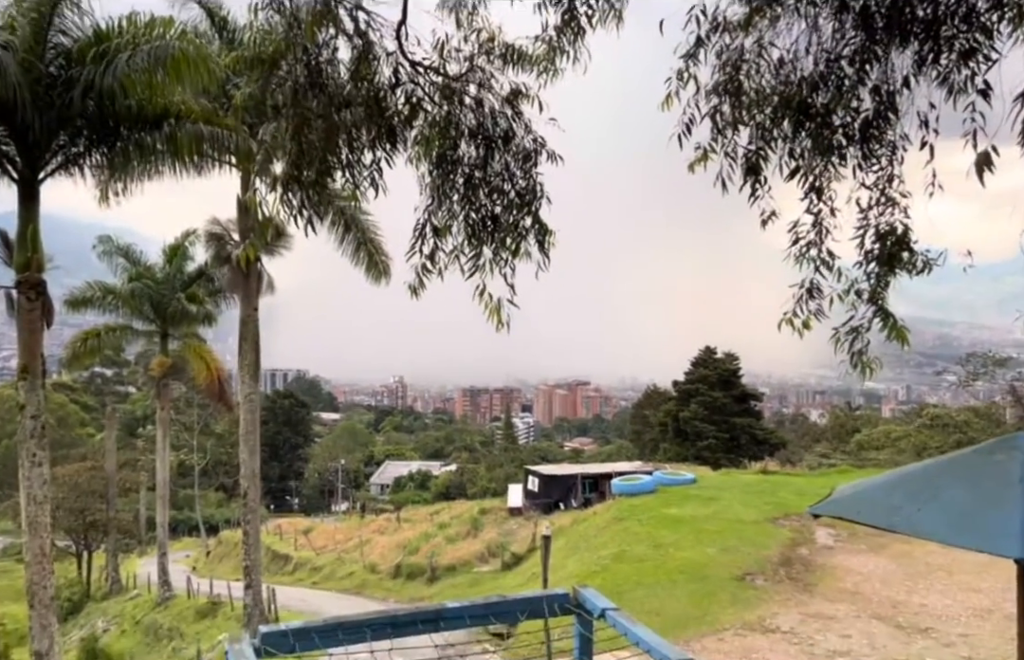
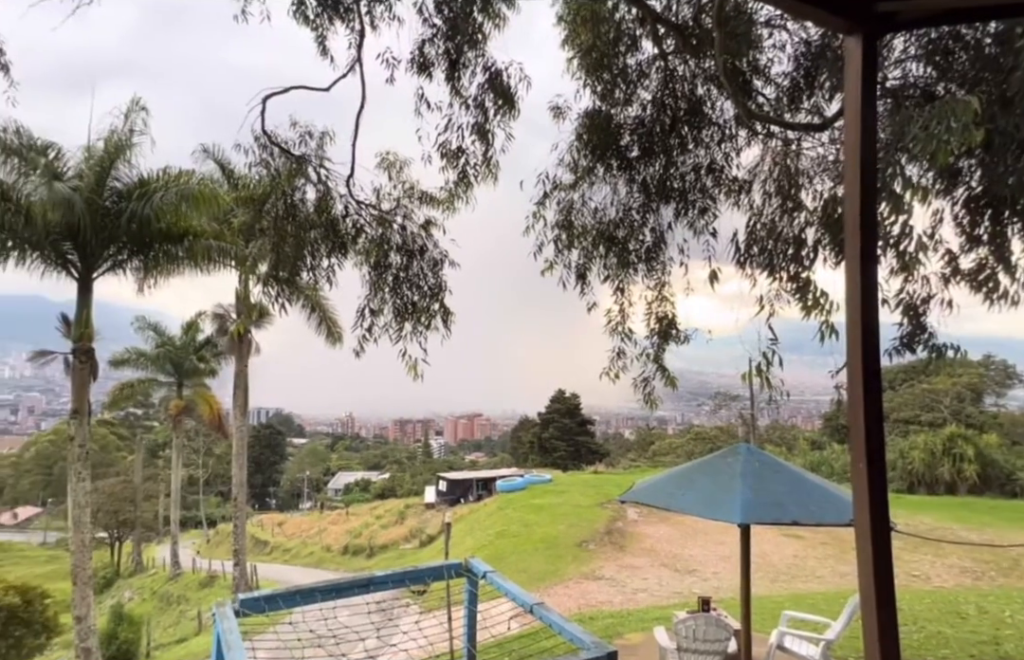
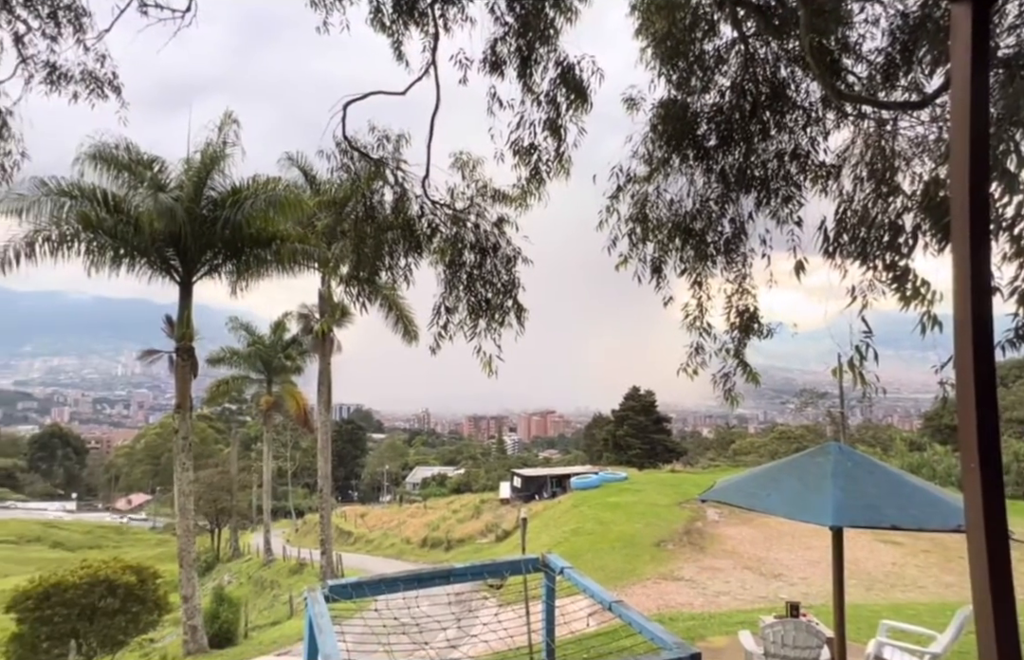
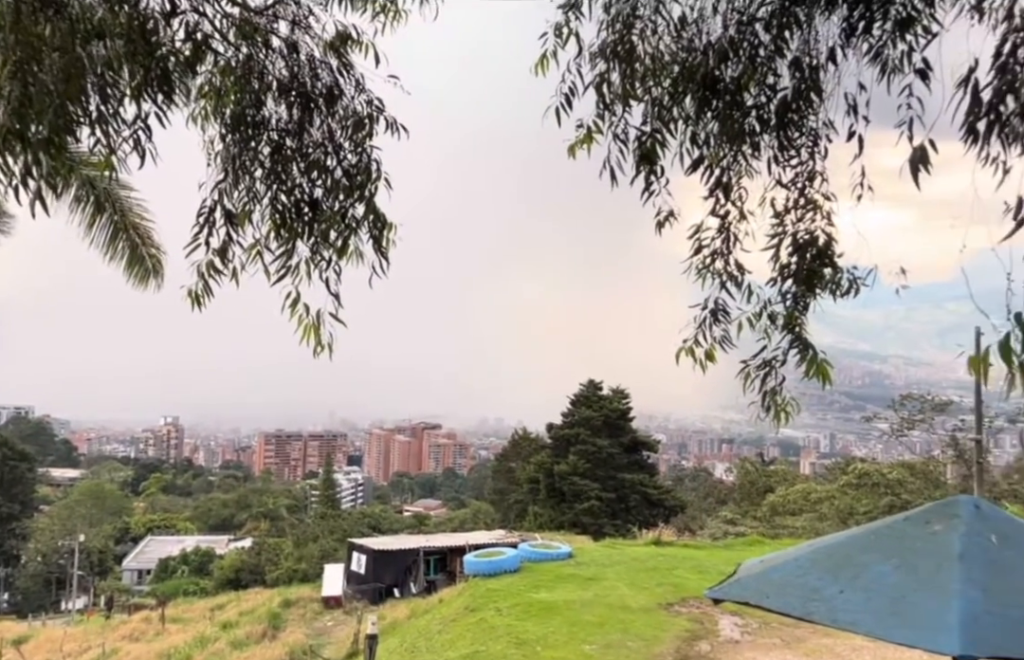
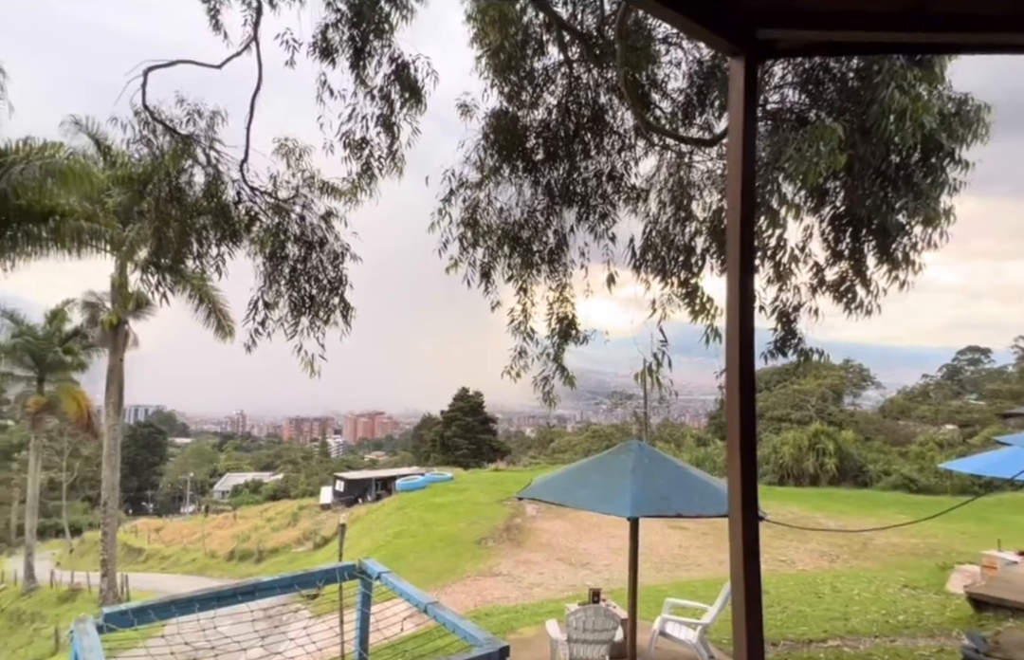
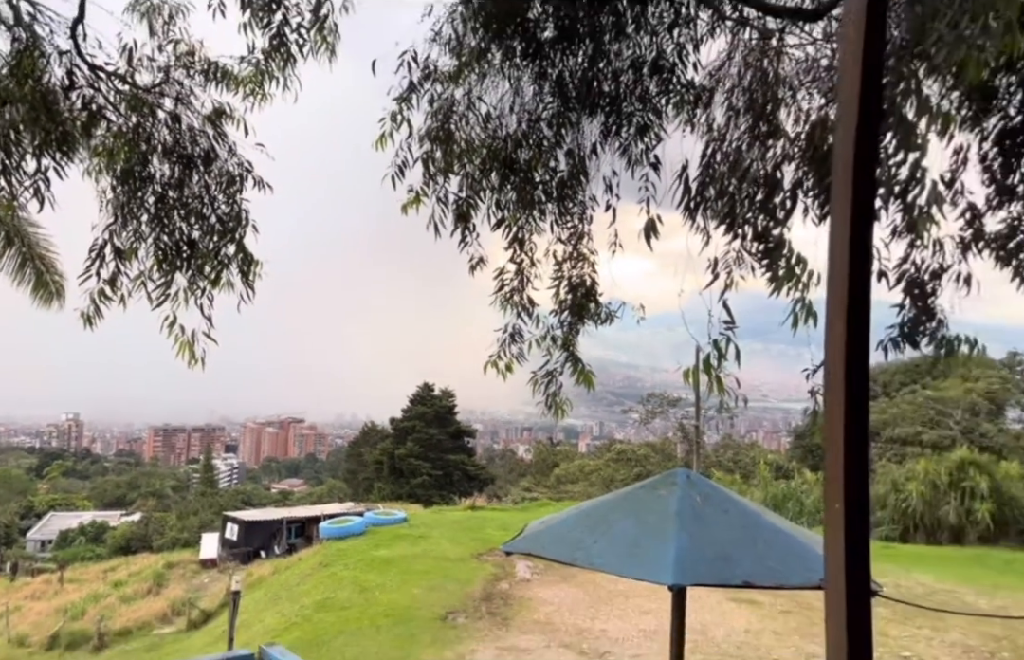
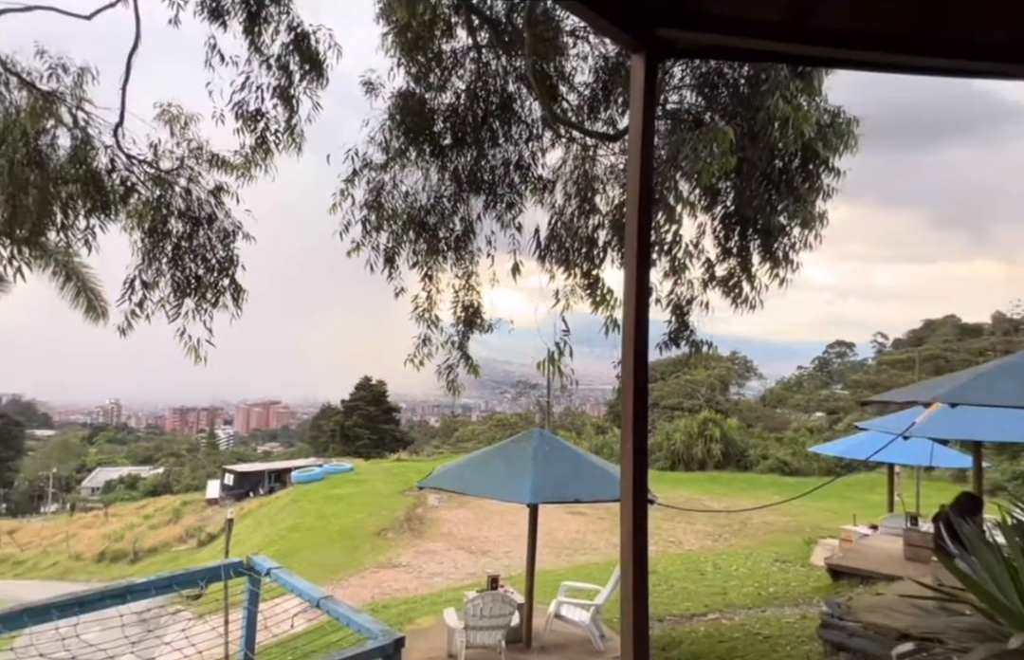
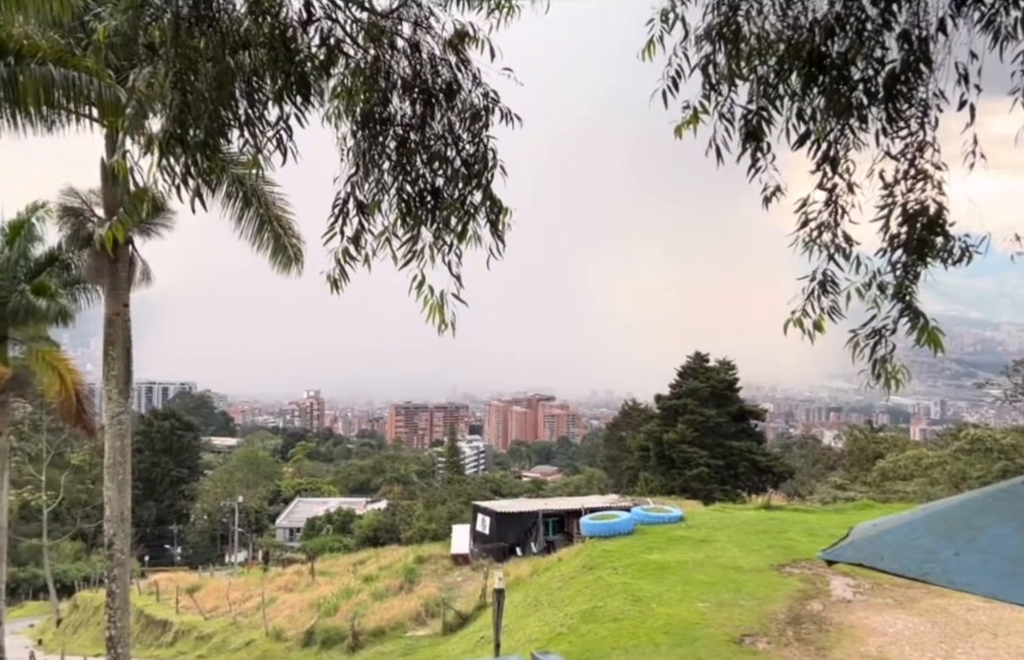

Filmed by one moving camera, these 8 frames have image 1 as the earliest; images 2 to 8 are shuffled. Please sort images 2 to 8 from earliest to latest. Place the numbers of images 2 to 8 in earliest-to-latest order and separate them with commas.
8, 4, 6, 7, 5, 2, 3
